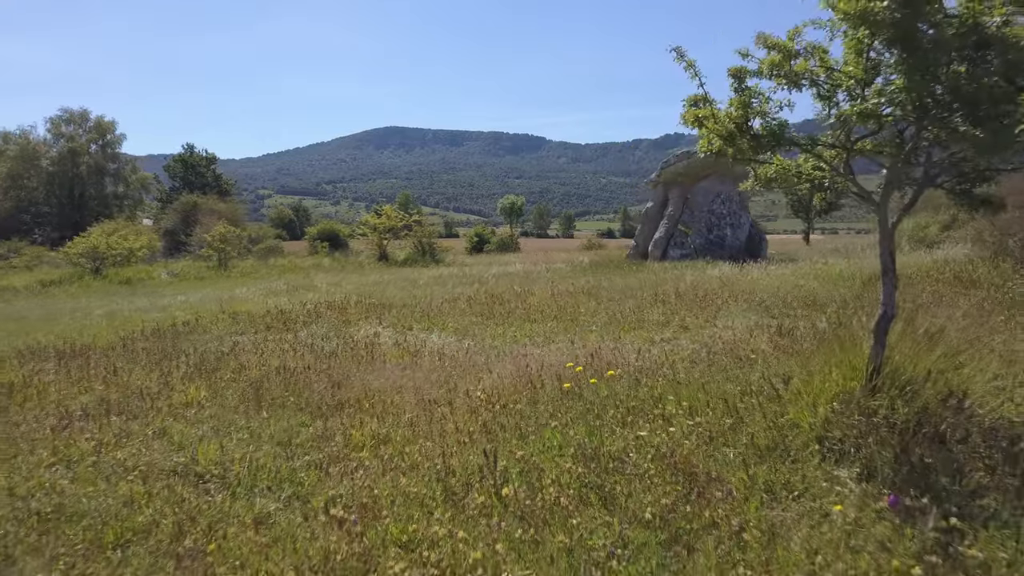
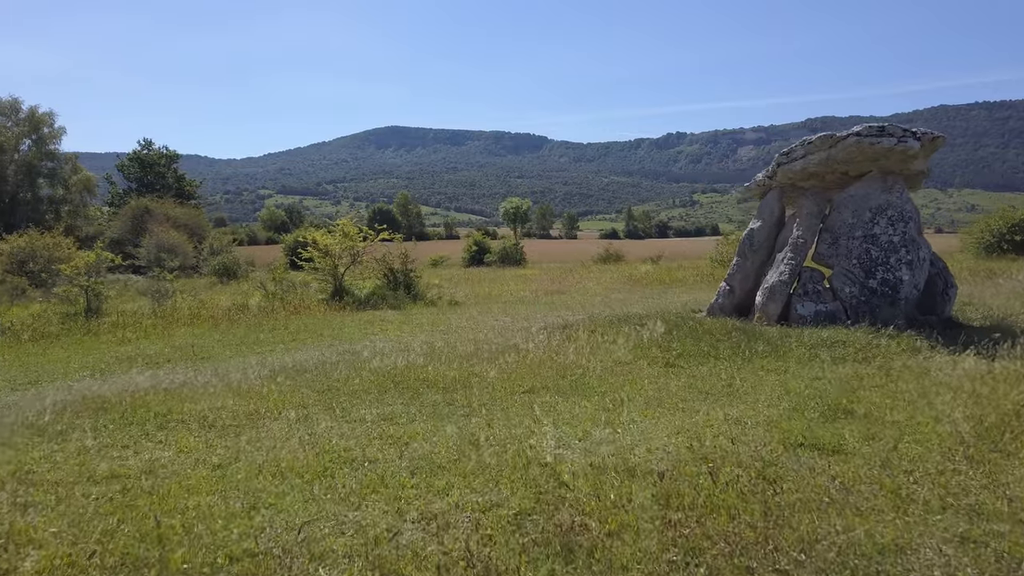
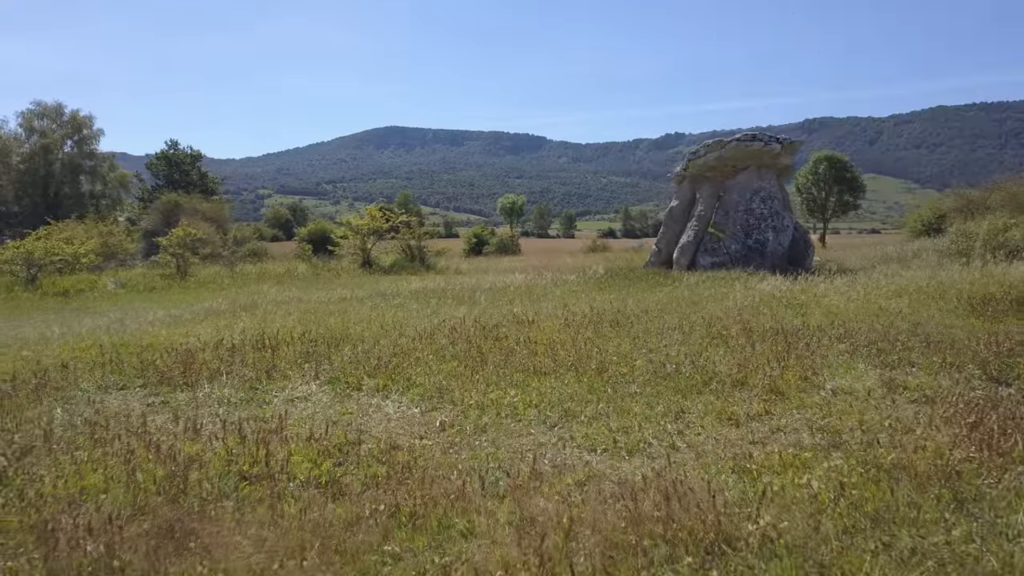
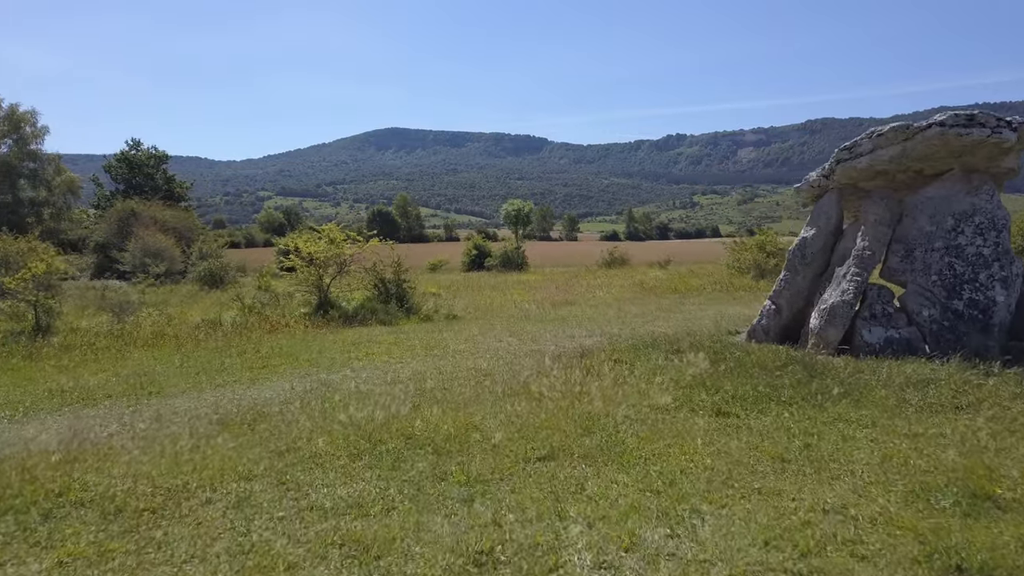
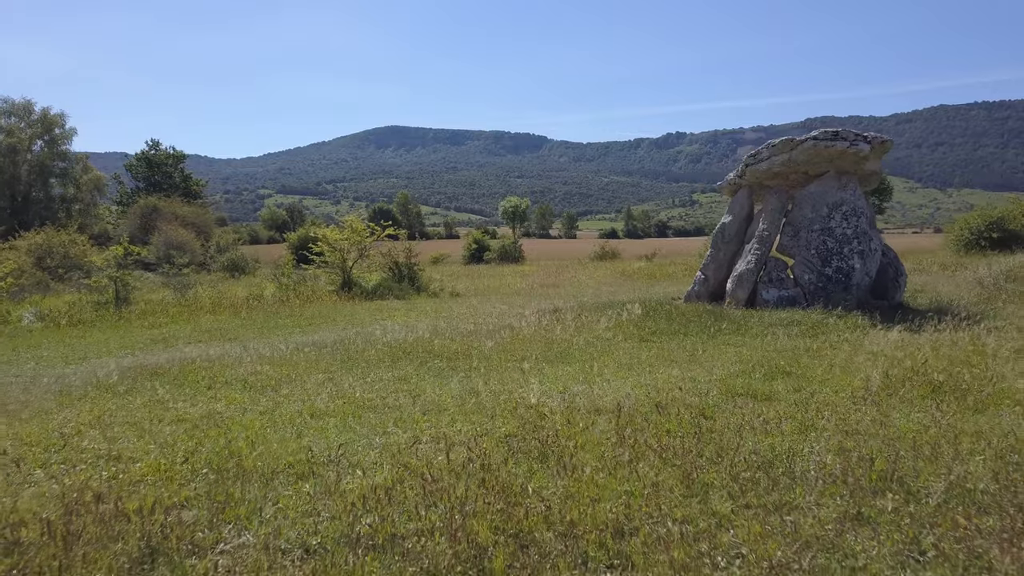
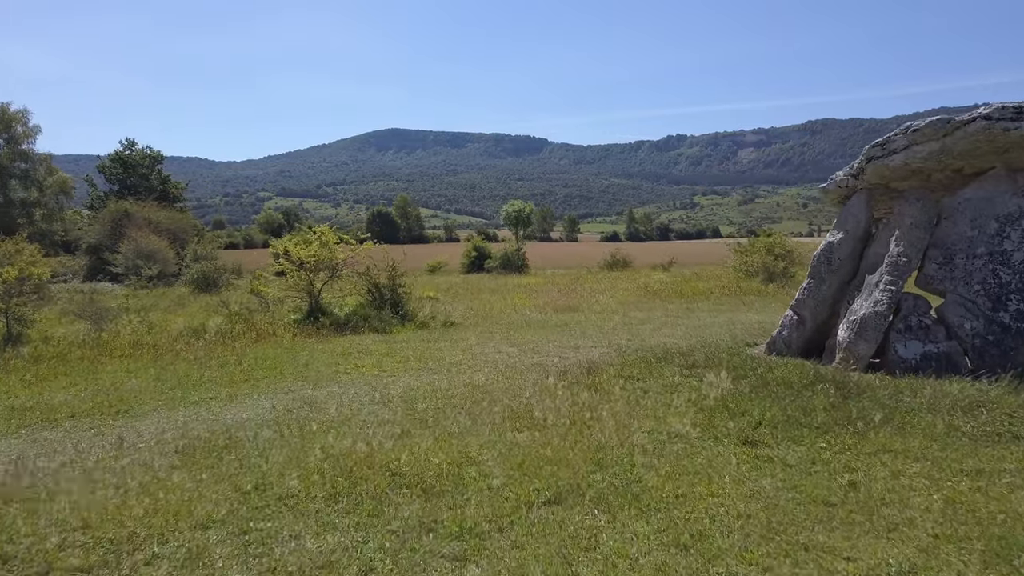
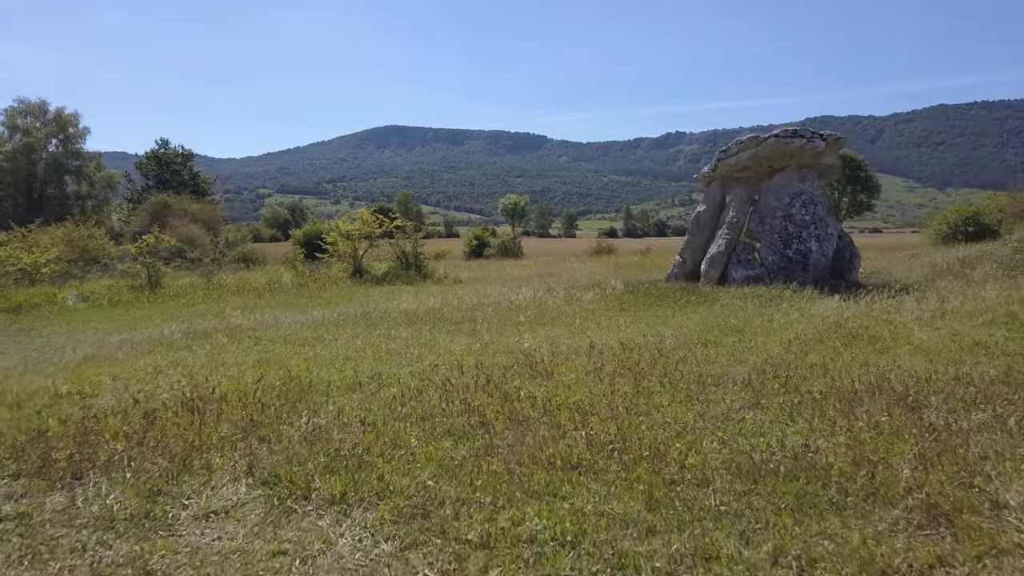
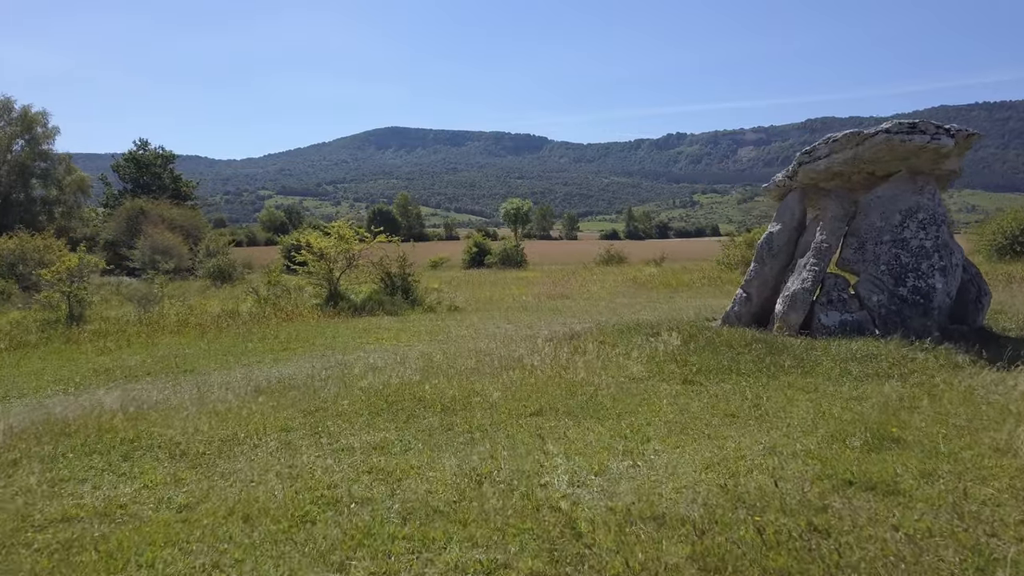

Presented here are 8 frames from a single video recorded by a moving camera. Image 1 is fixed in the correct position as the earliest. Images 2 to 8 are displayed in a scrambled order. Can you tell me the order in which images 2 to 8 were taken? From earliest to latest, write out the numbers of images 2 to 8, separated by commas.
3, 7, 5, 2, 8, 4, 6
